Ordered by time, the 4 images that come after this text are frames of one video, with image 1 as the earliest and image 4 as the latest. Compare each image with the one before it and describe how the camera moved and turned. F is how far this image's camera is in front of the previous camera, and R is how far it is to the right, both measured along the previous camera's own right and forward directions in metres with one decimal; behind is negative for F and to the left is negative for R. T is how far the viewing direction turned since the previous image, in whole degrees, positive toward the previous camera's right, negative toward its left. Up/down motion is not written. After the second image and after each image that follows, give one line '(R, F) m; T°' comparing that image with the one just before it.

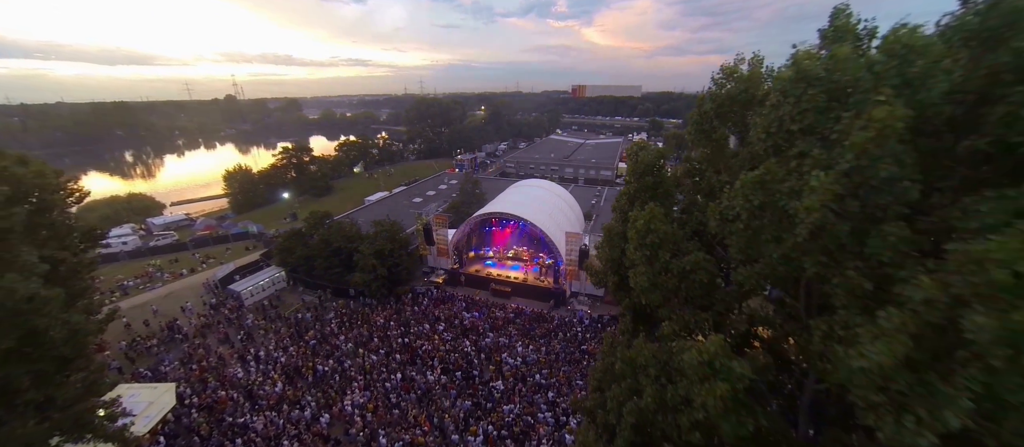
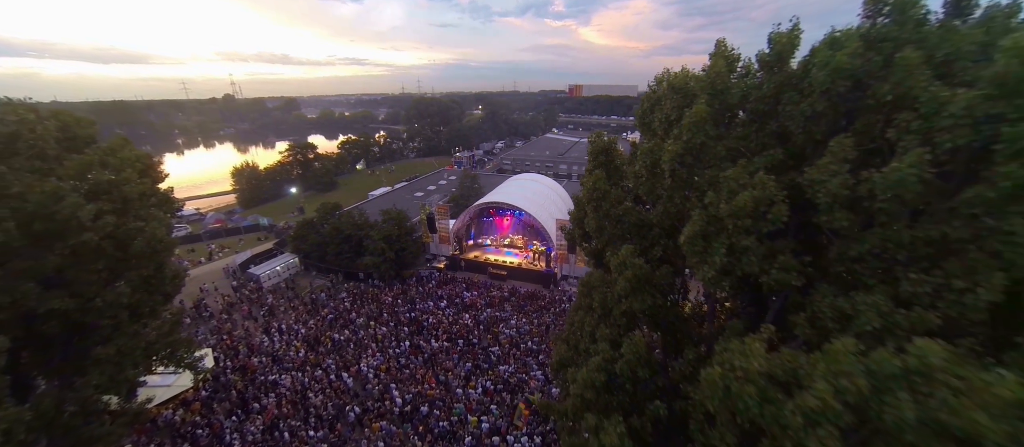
(+0.1, -2.2) m; 0°
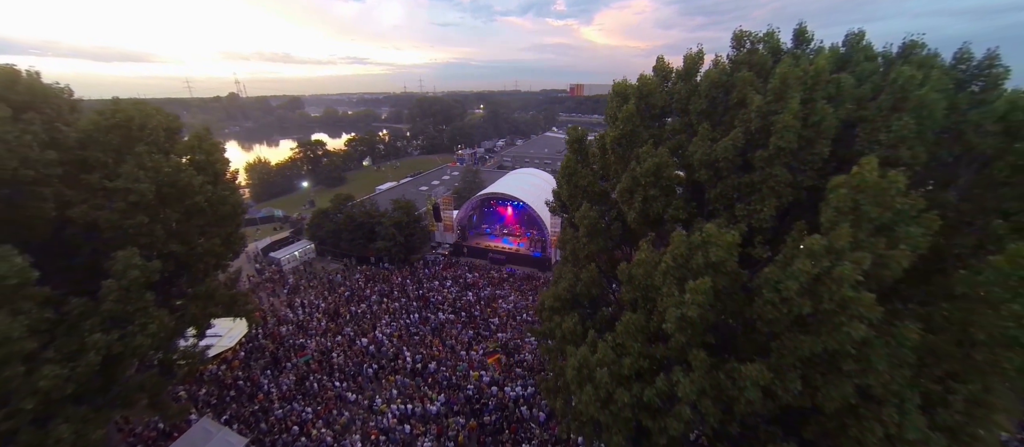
(+0.2, -2.4) m; 0°
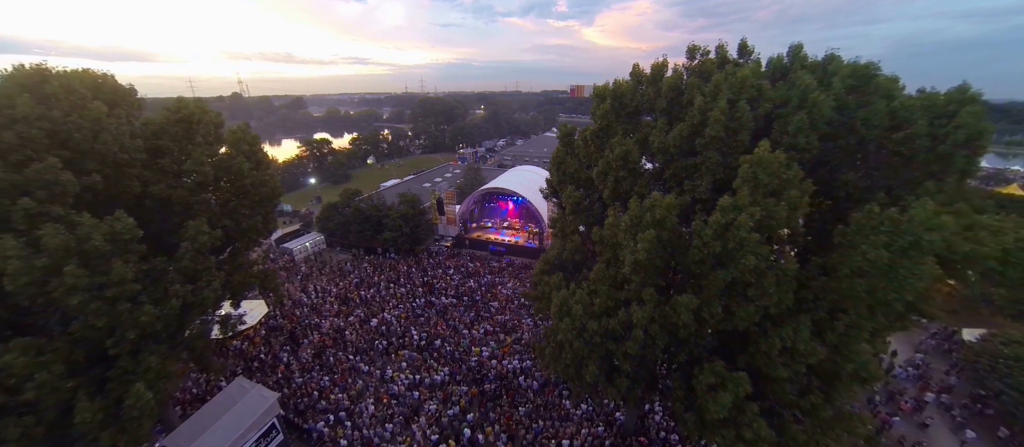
(+0.1, -1.7) m; 0°
